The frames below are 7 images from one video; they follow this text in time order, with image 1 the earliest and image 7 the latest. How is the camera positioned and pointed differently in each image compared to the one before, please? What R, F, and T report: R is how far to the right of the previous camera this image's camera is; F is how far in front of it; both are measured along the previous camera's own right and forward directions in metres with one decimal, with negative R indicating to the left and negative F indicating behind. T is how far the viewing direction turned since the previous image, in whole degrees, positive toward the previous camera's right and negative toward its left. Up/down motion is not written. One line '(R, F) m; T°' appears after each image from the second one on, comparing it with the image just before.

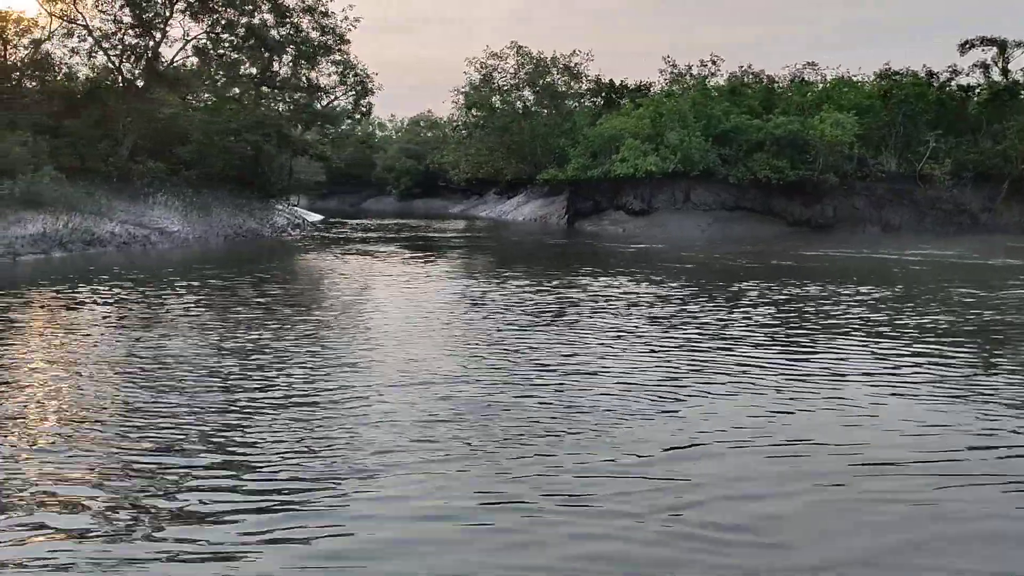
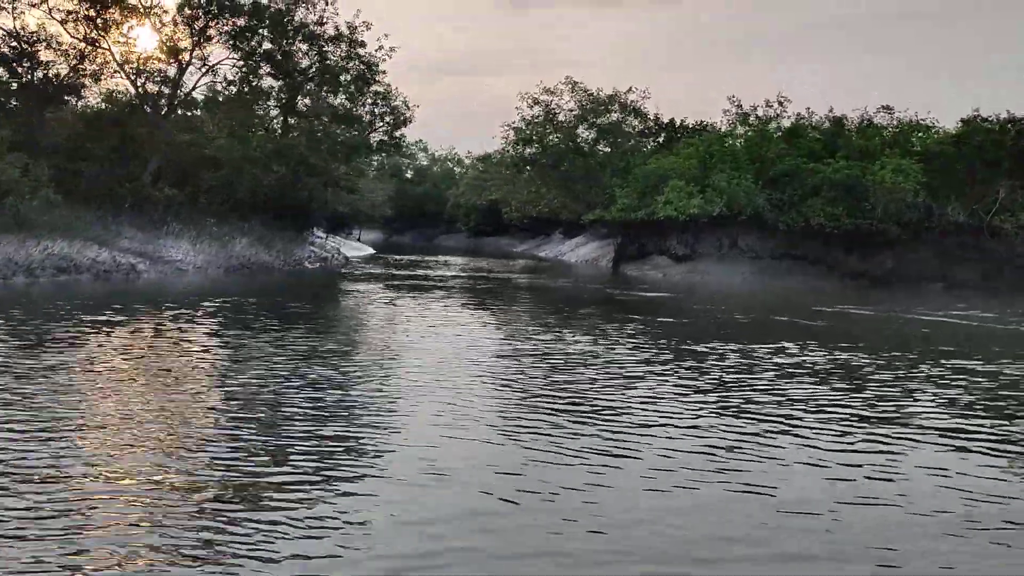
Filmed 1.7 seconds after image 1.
(+2.8, +2.2) m; -6°
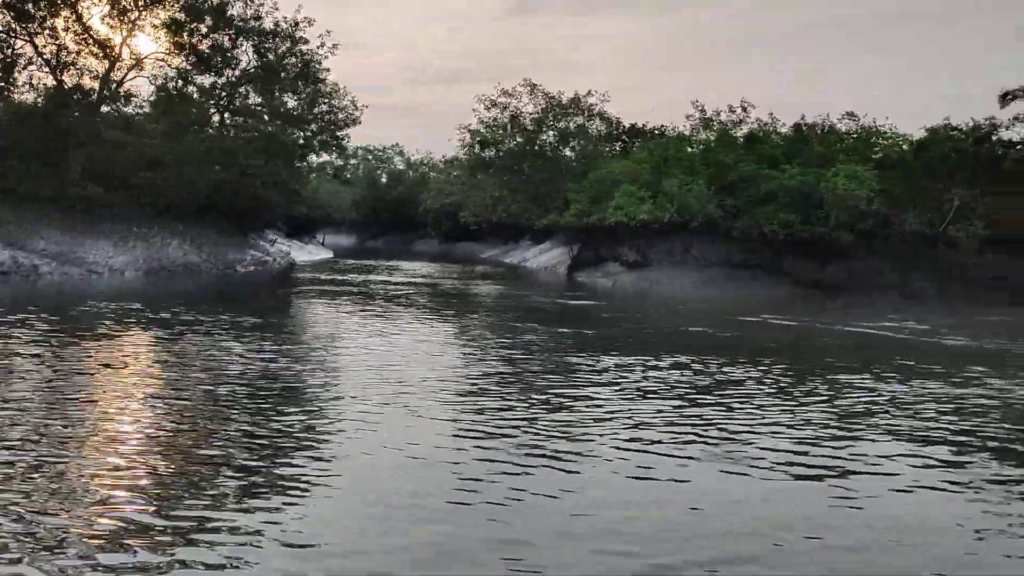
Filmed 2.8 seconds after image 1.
(+1.9, +1.2) m; +1°
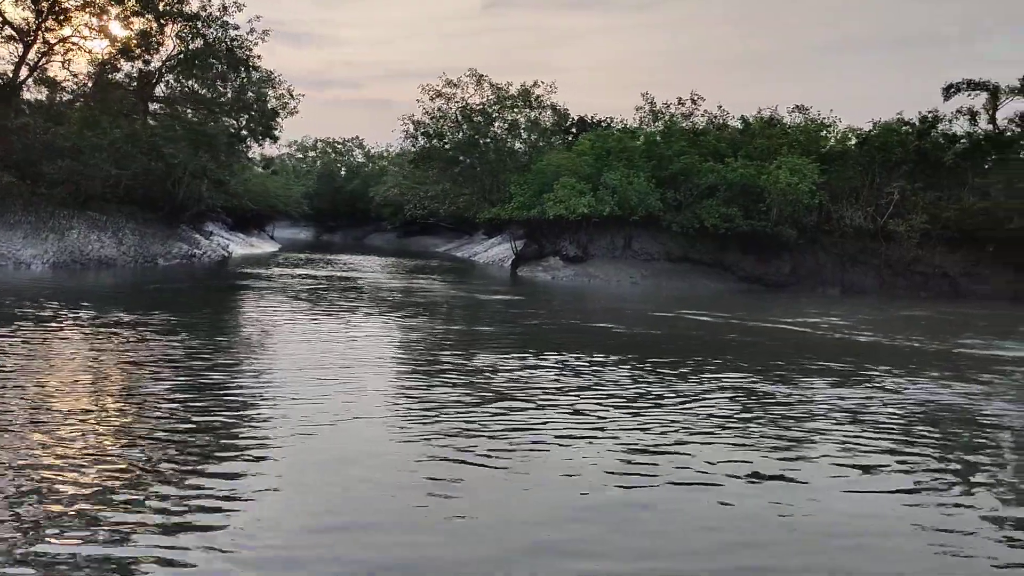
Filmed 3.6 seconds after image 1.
(+1.4, +0.9) m; +2°
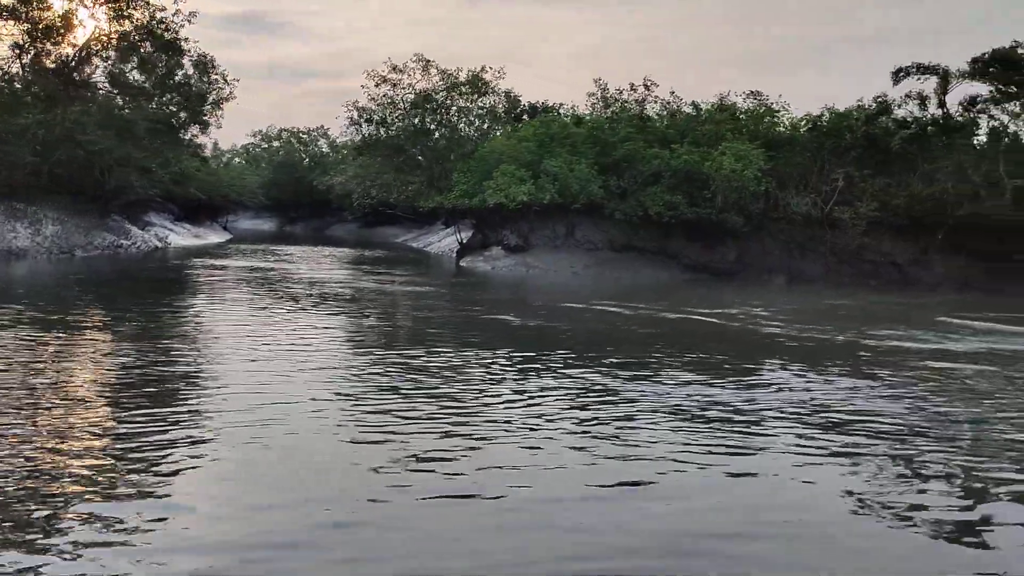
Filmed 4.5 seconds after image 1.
(+1.6, +1.1) m; +1°
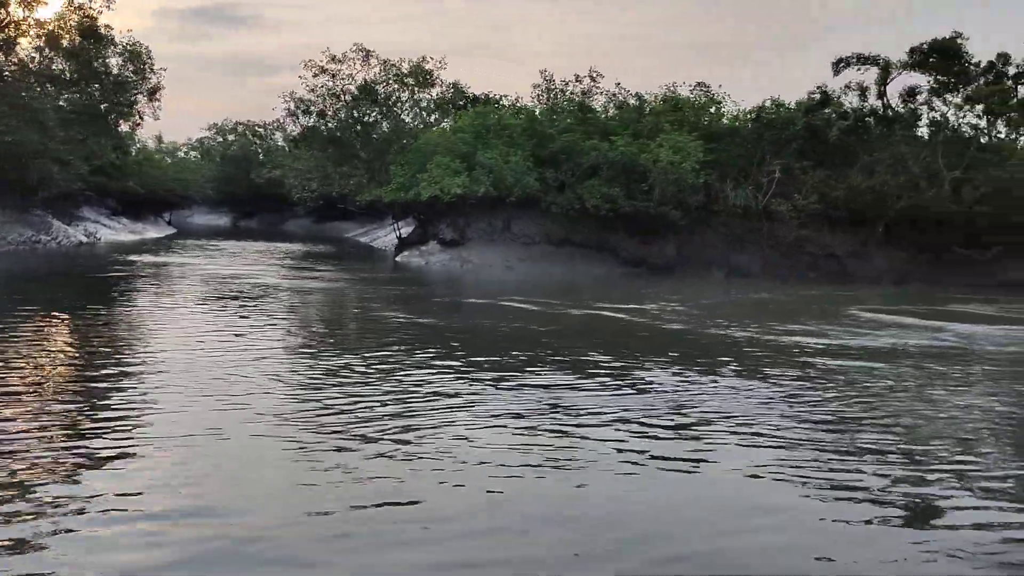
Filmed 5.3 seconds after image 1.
(+1.3, +0.9) m; +2°
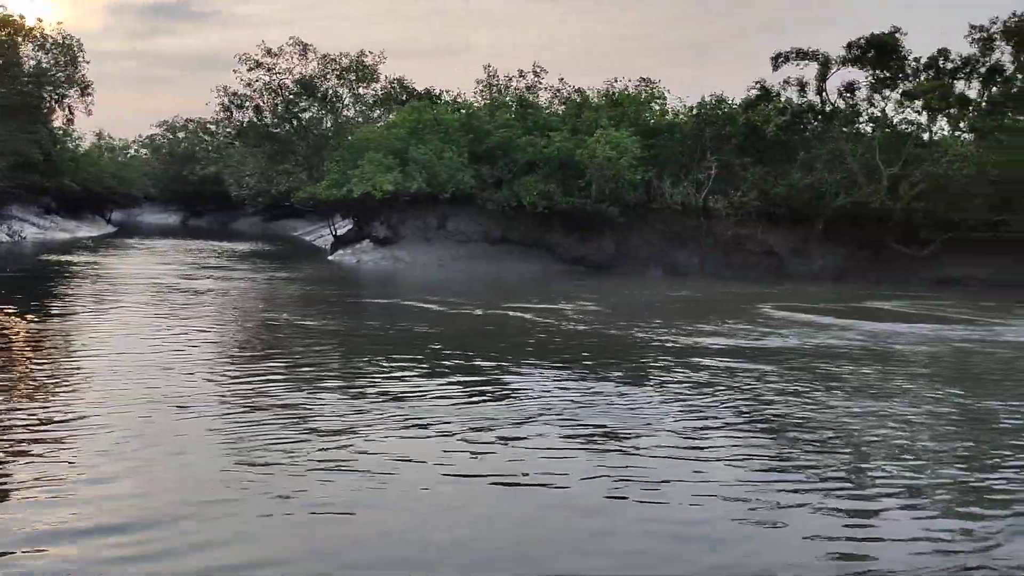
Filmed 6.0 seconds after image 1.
(+1.1, +0.8) m; +2°
